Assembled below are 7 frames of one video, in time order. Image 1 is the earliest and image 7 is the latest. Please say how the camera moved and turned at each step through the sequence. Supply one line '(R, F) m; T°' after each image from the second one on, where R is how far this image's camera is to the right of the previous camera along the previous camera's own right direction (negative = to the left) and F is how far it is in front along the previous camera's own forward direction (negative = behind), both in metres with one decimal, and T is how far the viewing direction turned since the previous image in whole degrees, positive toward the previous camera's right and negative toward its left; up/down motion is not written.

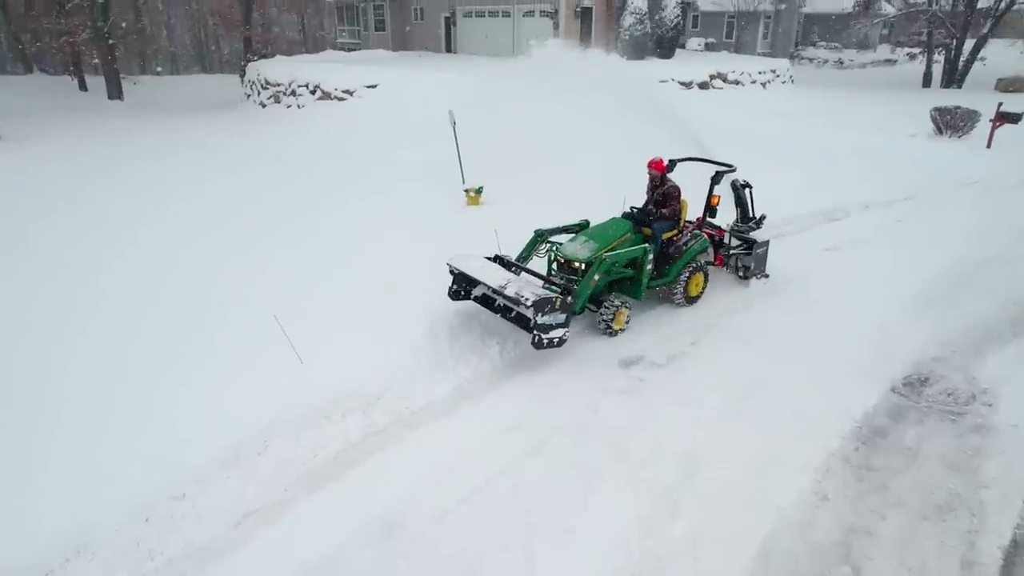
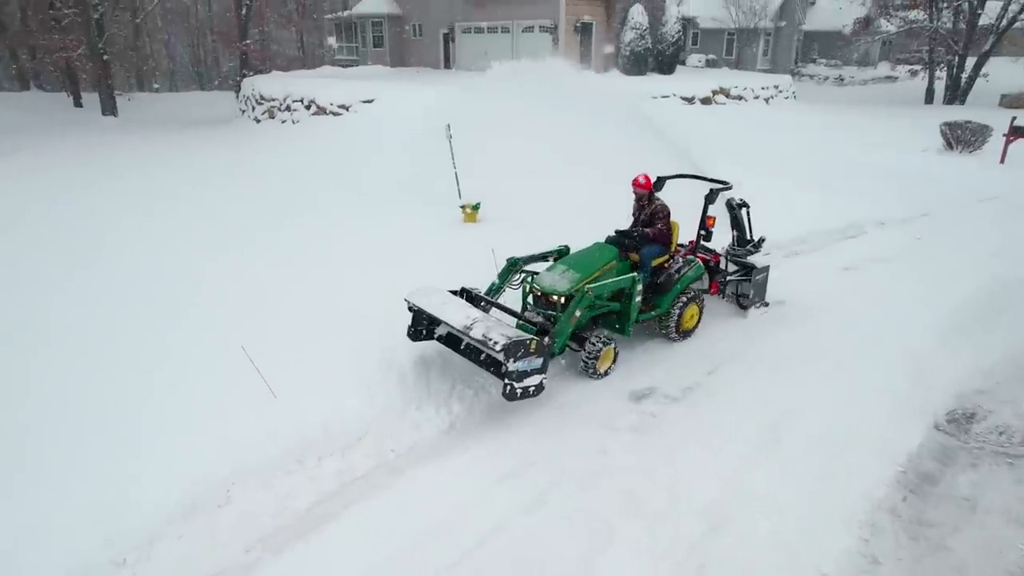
(0.0, +0.5) m; 0°
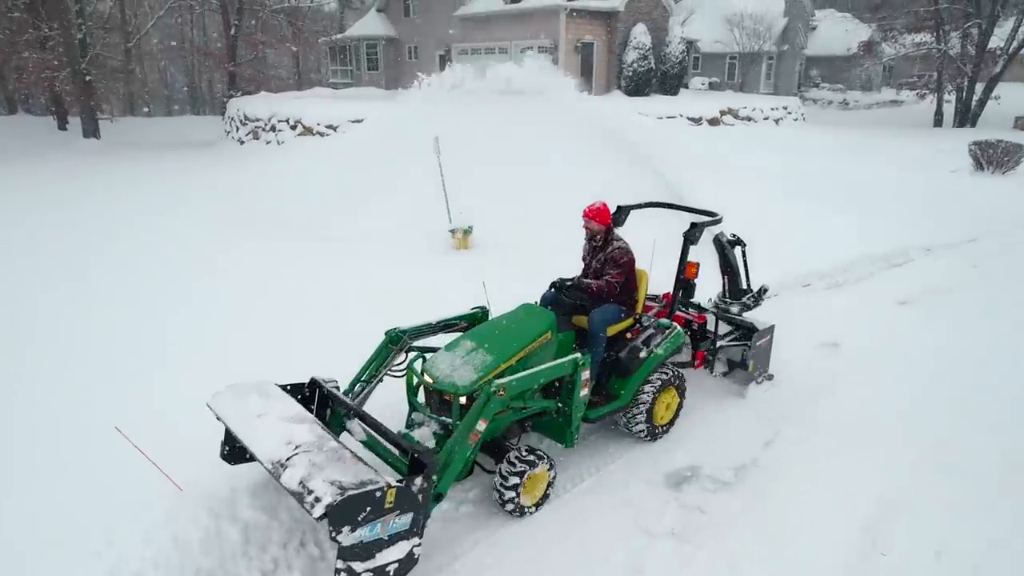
(0.0, +1.2) m; 0°
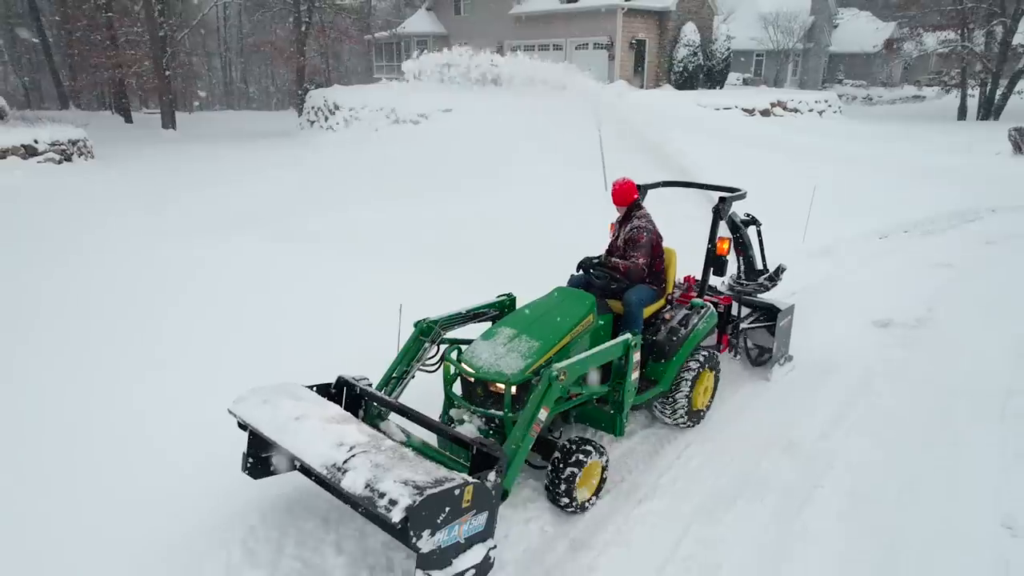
(+1.3, -2.1) m; -5°
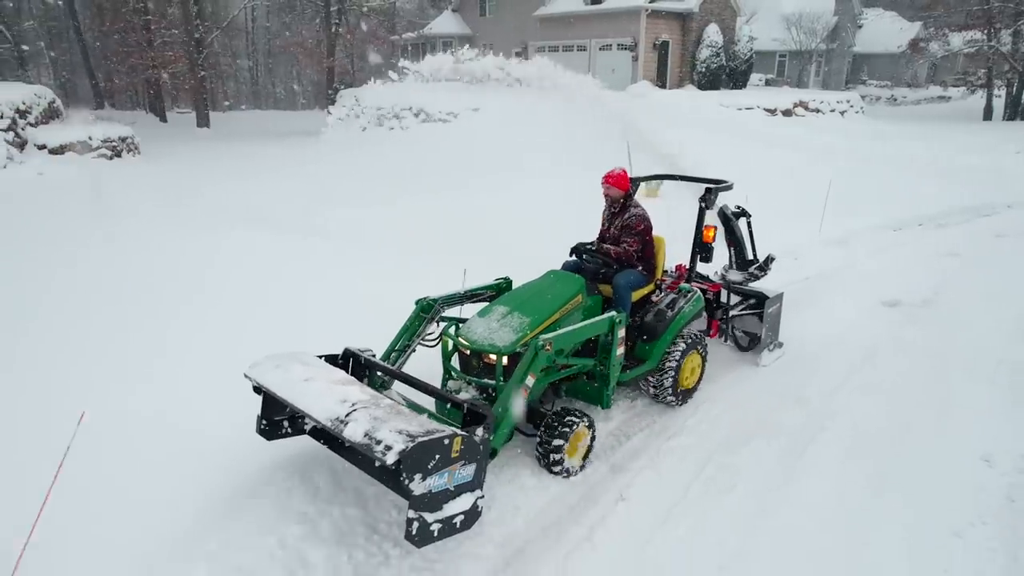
(-0.1, -0.5) m; -2°
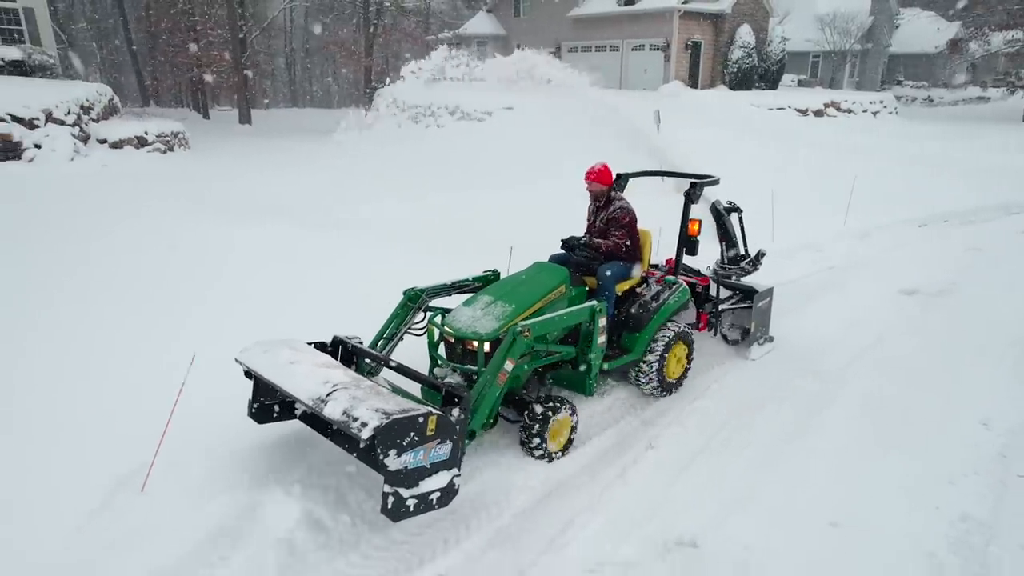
(0.0, -0.5) m; -2°
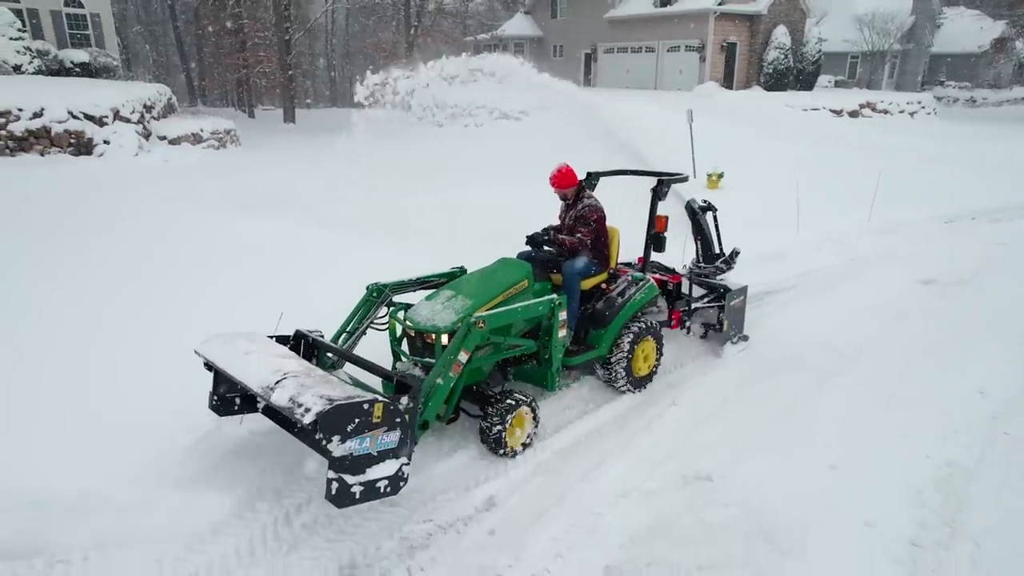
(0.0, -0.5) m; -3°
